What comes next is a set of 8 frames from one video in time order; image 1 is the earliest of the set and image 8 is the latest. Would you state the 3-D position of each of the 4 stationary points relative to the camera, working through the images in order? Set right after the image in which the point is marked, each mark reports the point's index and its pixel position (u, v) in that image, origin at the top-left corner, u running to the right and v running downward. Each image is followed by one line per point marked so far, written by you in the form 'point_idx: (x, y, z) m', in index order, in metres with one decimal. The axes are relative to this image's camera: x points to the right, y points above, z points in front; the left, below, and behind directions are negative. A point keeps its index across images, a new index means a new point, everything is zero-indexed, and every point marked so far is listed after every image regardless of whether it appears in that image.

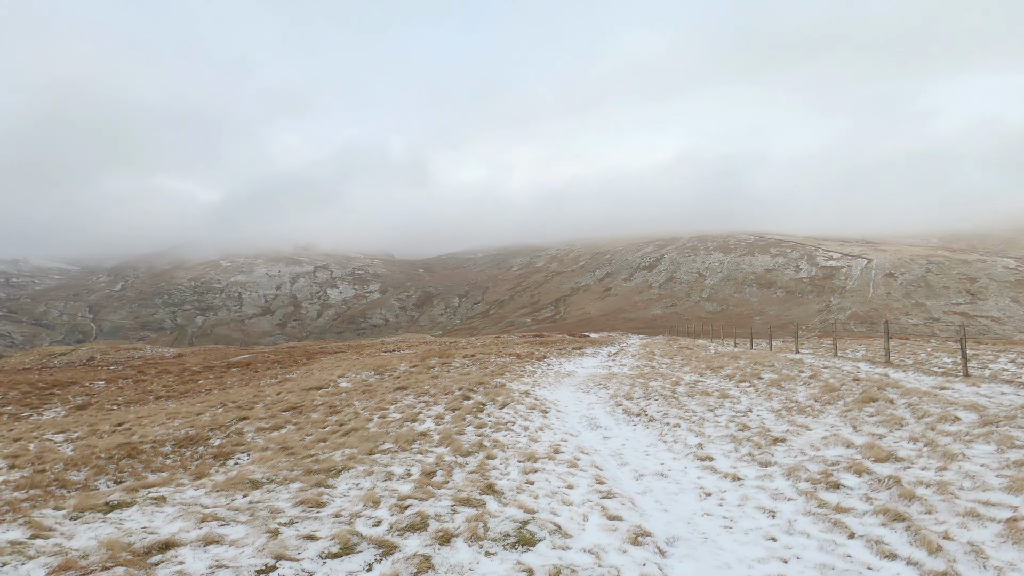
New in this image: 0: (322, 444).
0: (-4.1, -3.4, +11.4) m
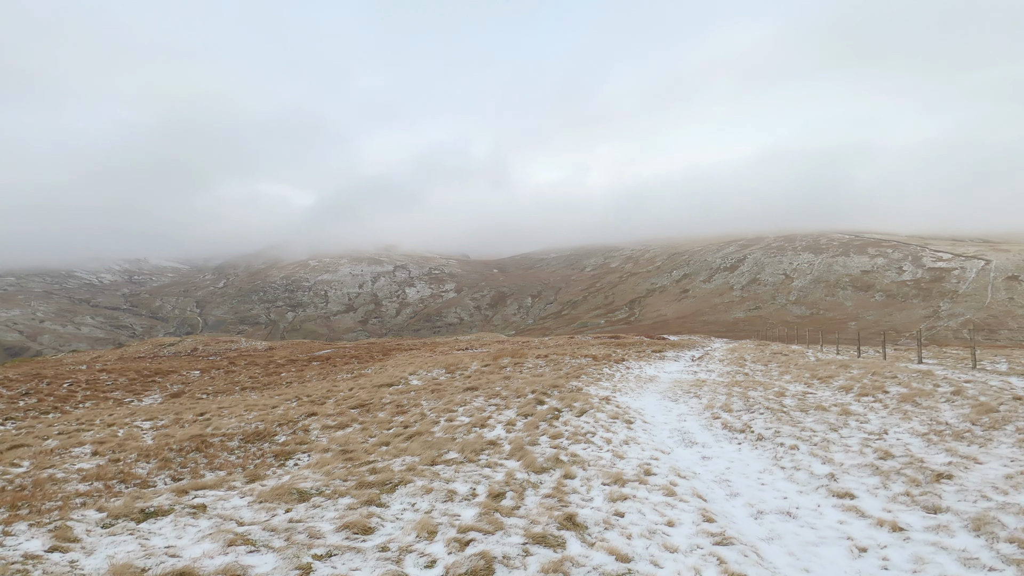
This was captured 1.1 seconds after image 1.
0: (-2.5, -3.2, +10.4) m
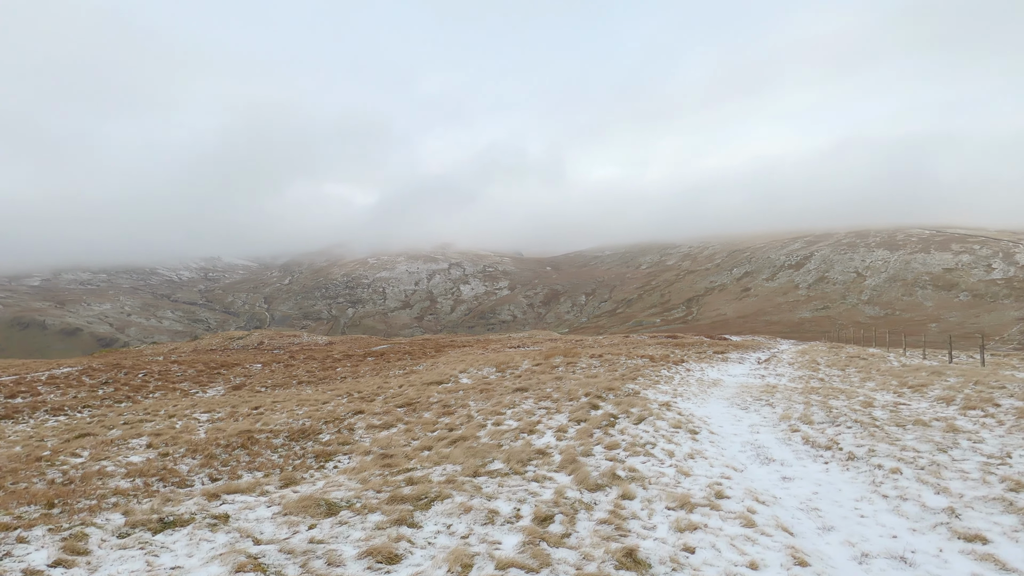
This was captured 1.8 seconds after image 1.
0: (-1.6, -3.1, +9.8) m
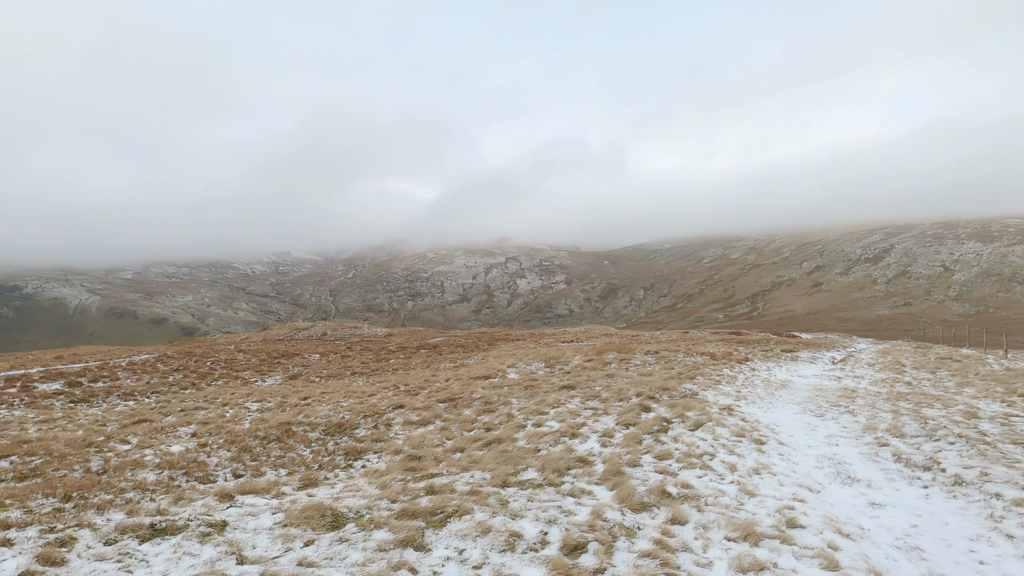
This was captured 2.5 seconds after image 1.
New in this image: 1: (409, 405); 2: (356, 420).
0: (-1.0, -2.9, +9.0) m
1: (-3.1, -3.6, +16.3) m
2: (-4.1, -3.5, +14.1) m
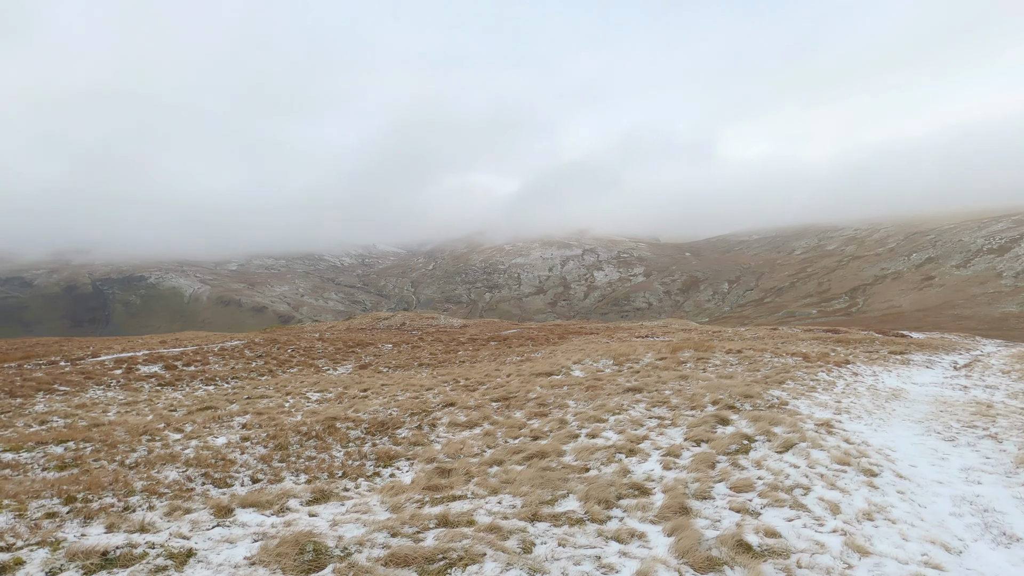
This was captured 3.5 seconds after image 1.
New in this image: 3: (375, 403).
0: (-0.3, -2.7, +7.8) m
1: (-1.5, -3.3, +15.3) m
2: (-2.8, -3.3, +13.3) m
3: (-4.4, -3.6, +16.9) m
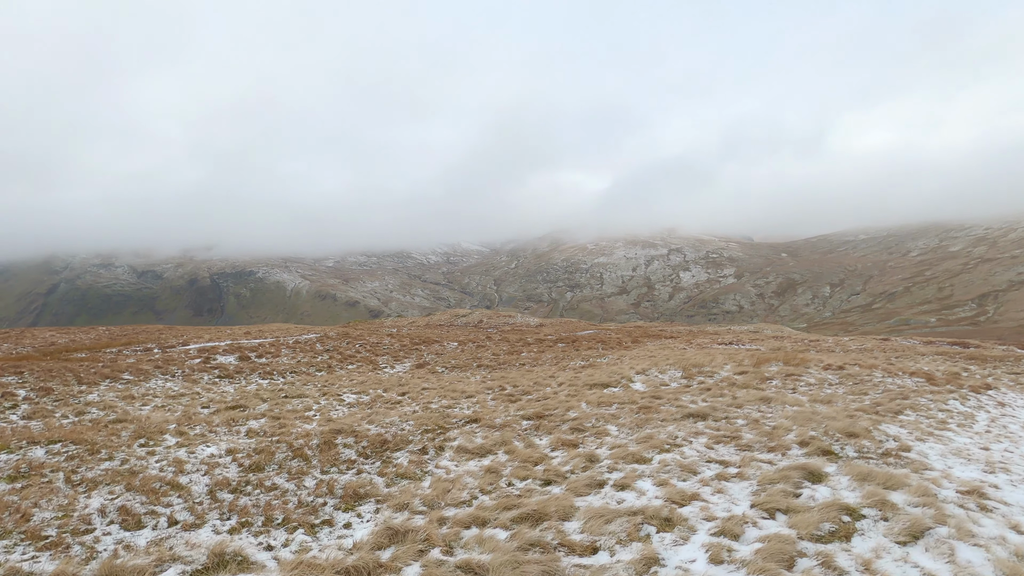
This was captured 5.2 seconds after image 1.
0: (-0.6, -2.7, +5.5) m
1: (-0.6, -3.2, +13.2) m
2: (-2.2, -3.2, +11.3) m
3: (-3.2, -3.5, +15.2) m
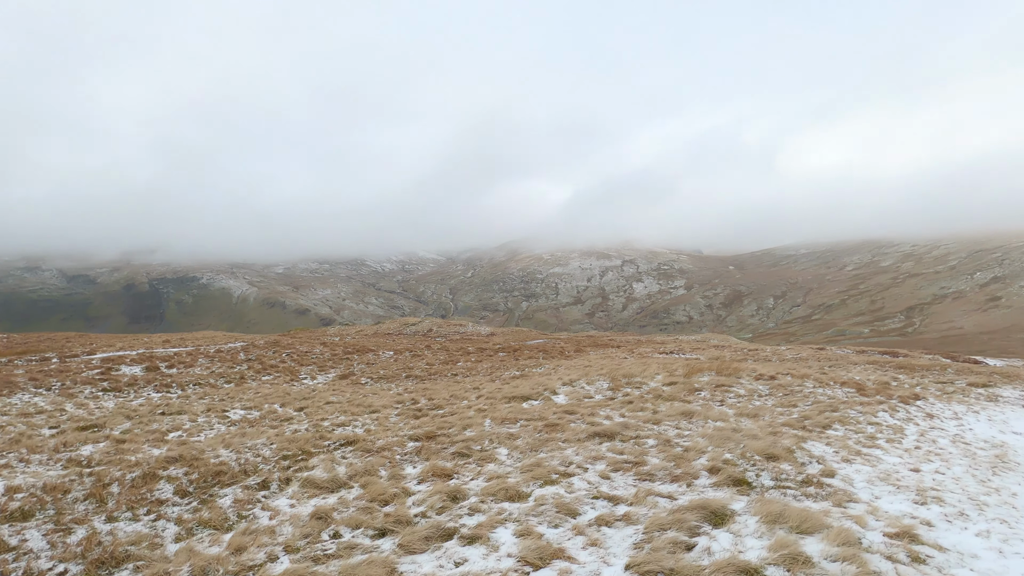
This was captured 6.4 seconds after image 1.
0: (-2.4, -2.5, +3.6) m
1: (-3.0, -3.2, +11.2) m
2: (-4.4, -3.1, +9.3) m
3: (-5.8, -3.5, +13.0) m
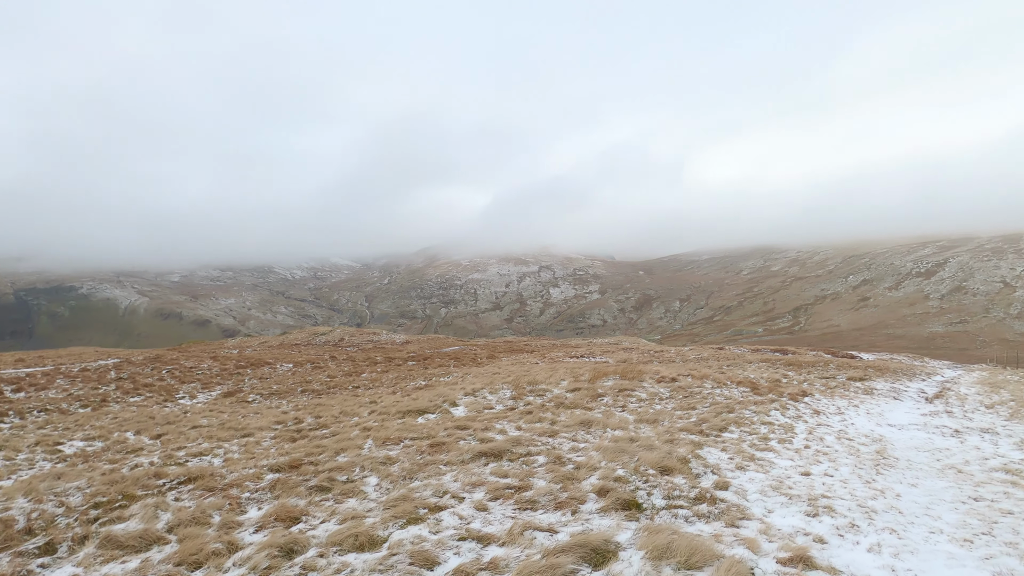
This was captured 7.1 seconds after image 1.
0: (-3.4, -2.5, +2.1) m
1: (-5.2, -3.3, +9.5) m
2: (-6.3, -3.2, +7.3) m
3: (-8.2, -3.7, +10.8) m
